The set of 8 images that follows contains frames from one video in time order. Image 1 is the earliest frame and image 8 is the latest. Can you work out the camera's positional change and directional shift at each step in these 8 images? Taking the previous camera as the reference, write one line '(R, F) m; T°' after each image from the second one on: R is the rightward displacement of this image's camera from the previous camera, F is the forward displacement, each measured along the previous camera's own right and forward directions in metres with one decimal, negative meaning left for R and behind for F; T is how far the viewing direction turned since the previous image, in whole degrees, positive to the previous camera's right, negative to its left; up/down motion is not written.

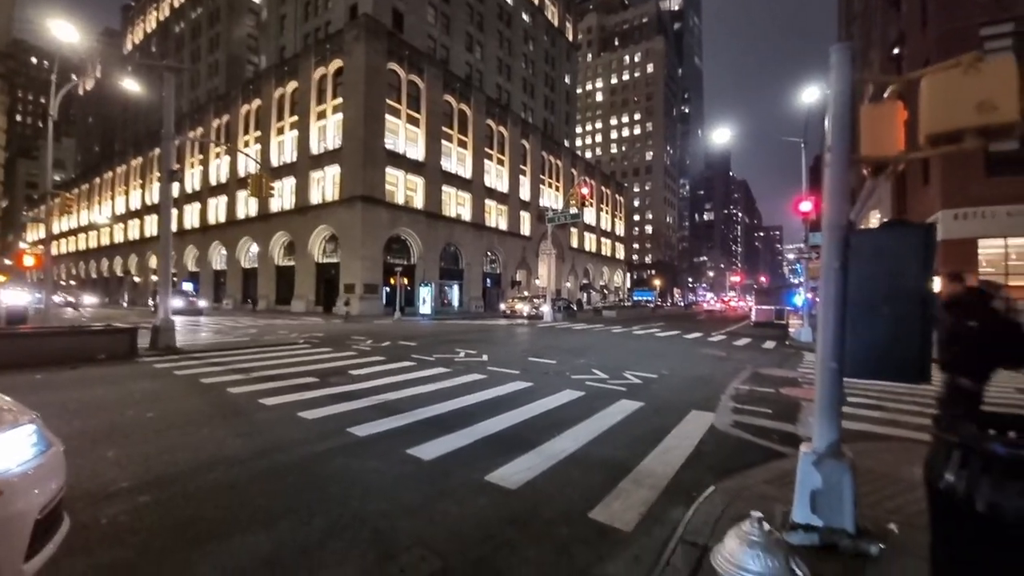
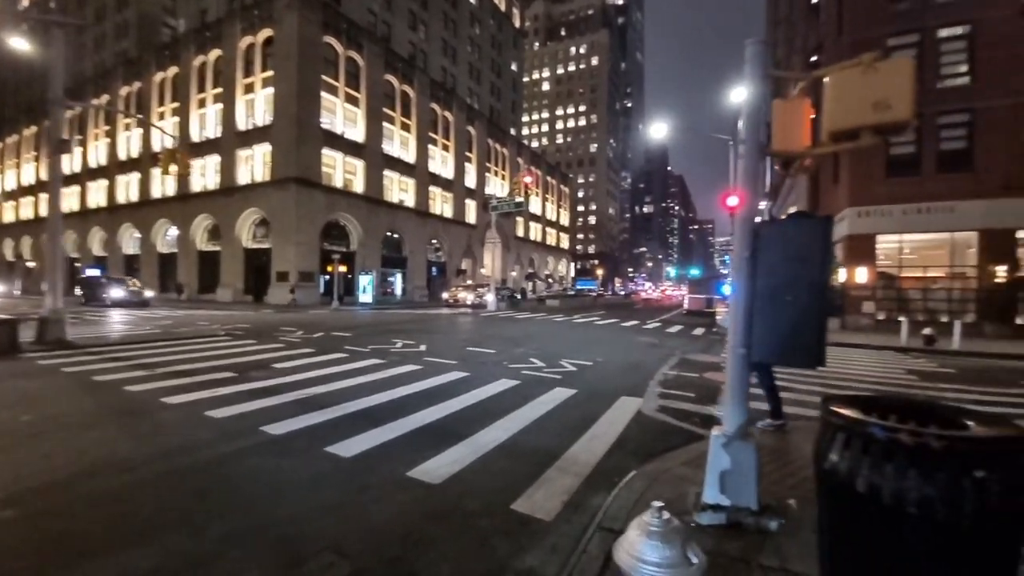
(+0.3, +0.2) m; +7°
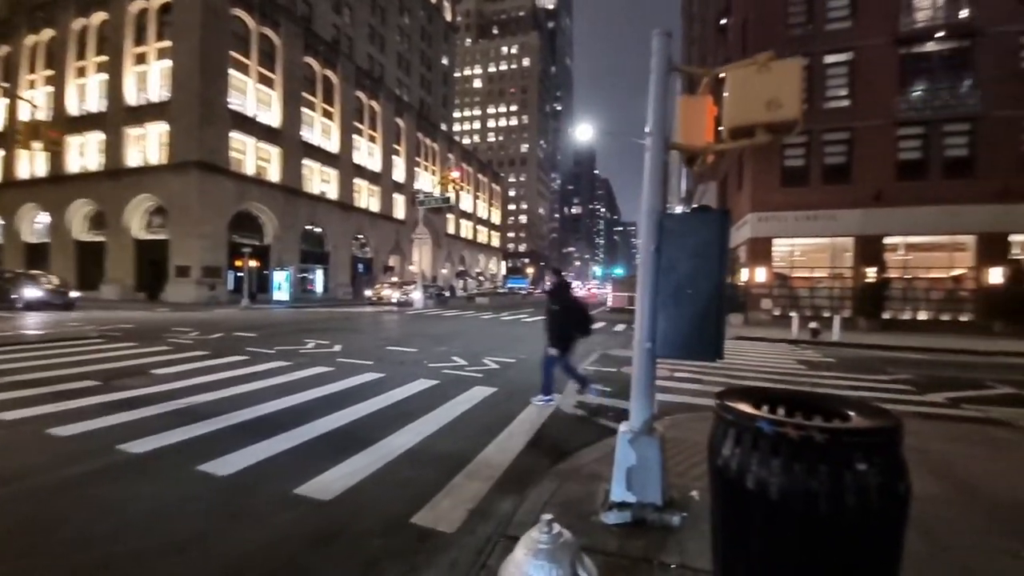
(+0.3, +0.3) m; +9°
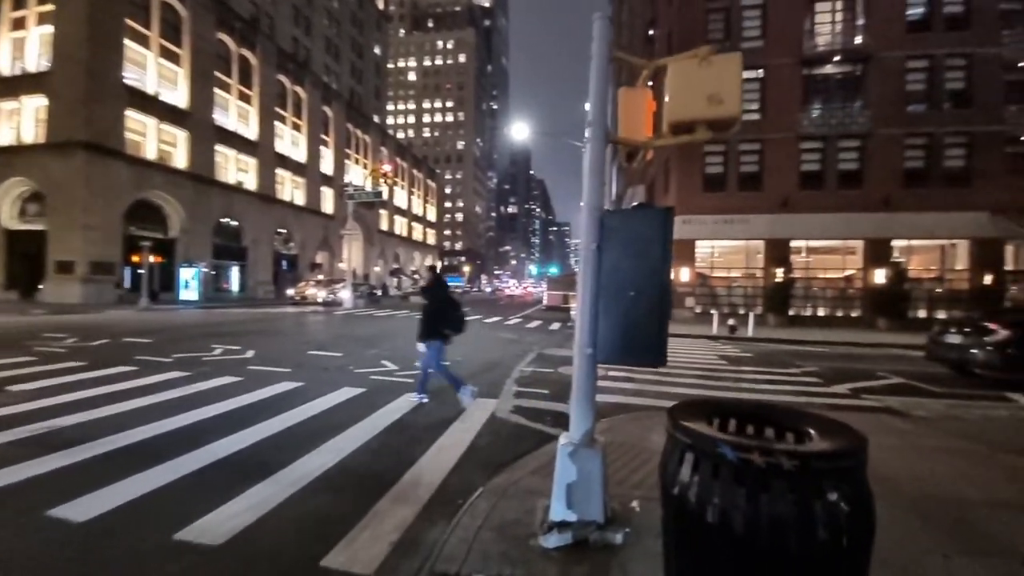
(+0.1, +0.5) m; +8°
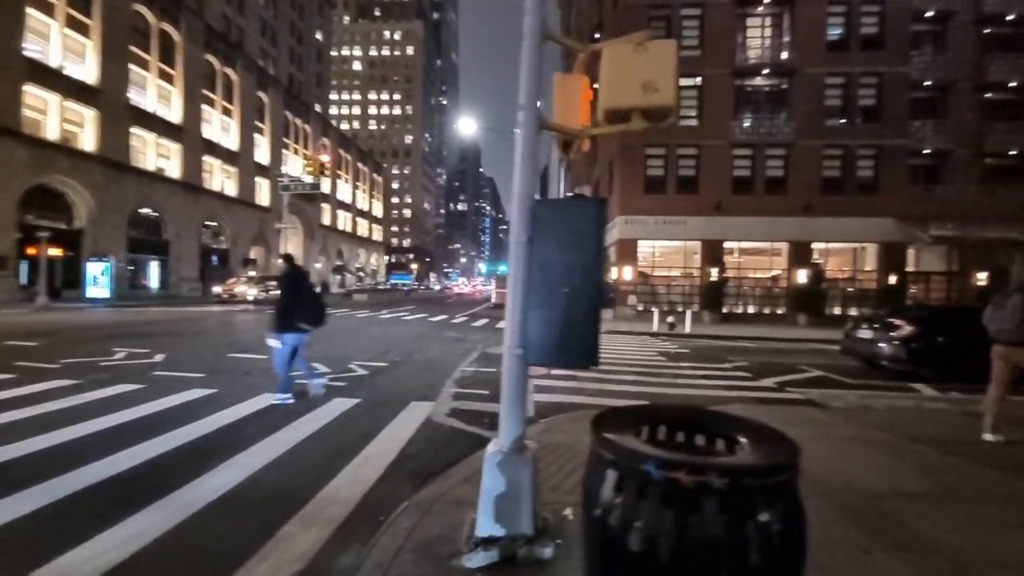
(+0.2, +0.3) m; +7°
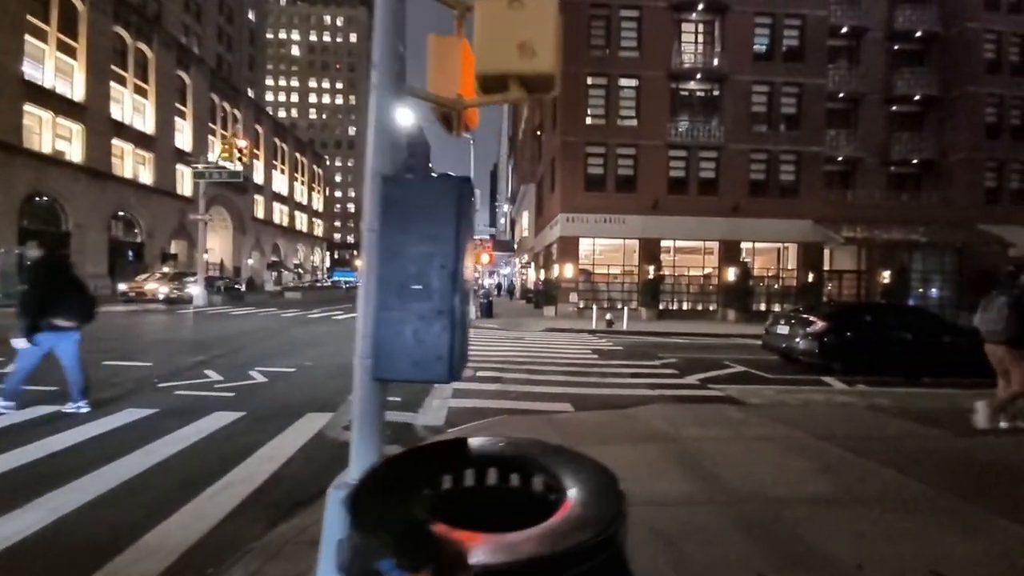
(+0.7, +0.6) m; +6°
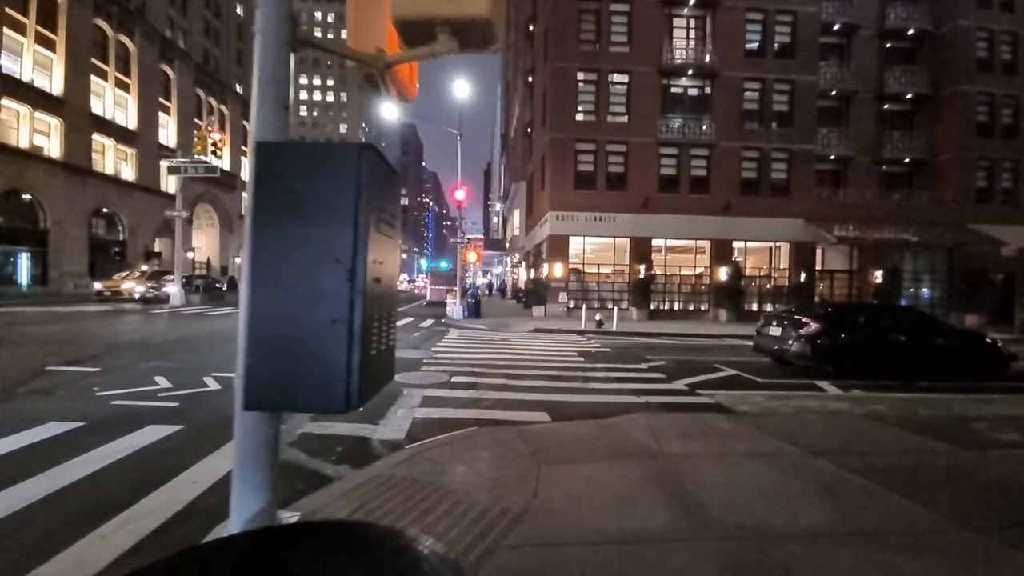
(+0.4, +0.7) m; +1°
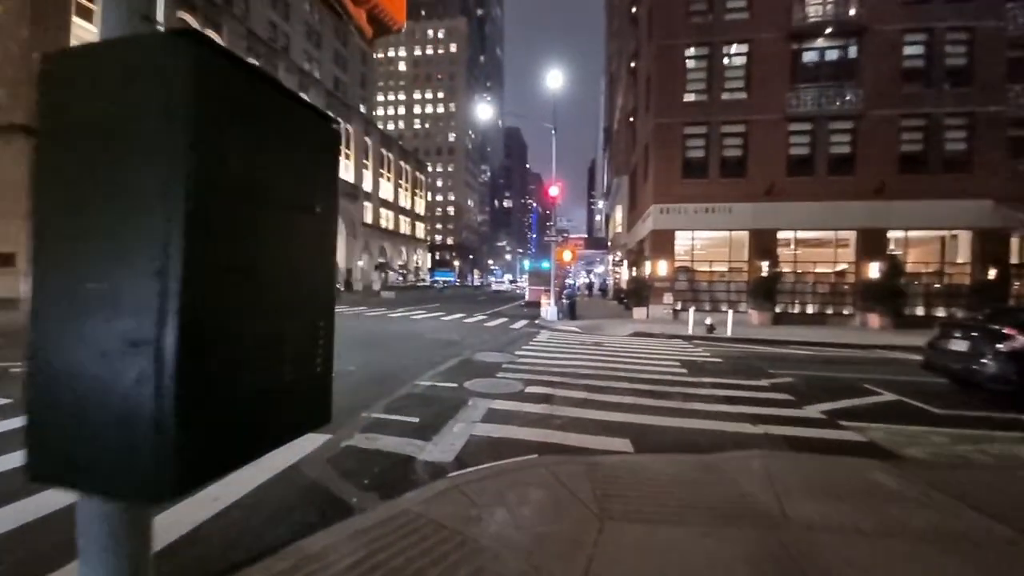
(+0.5, +1.3) m; -14°
